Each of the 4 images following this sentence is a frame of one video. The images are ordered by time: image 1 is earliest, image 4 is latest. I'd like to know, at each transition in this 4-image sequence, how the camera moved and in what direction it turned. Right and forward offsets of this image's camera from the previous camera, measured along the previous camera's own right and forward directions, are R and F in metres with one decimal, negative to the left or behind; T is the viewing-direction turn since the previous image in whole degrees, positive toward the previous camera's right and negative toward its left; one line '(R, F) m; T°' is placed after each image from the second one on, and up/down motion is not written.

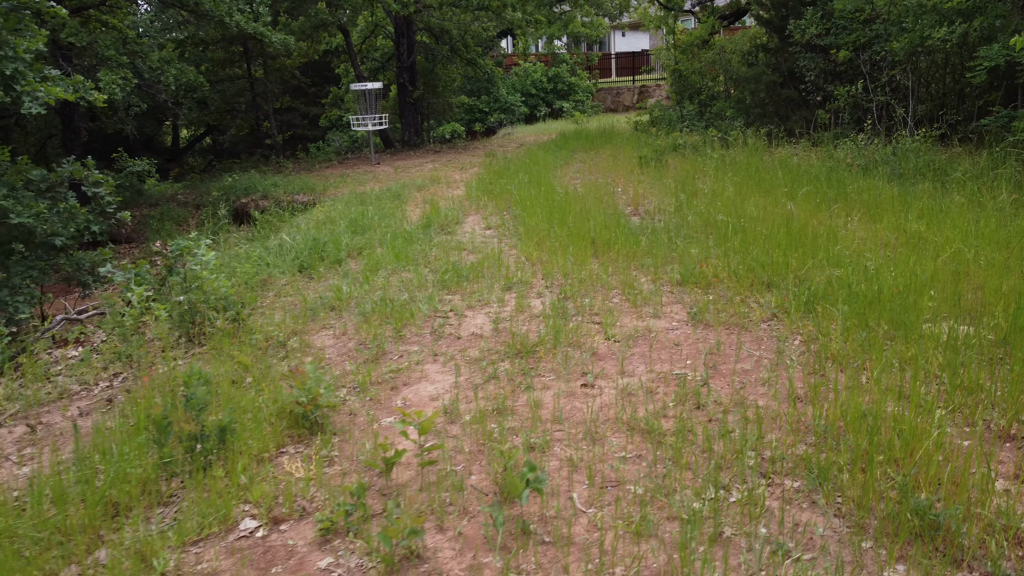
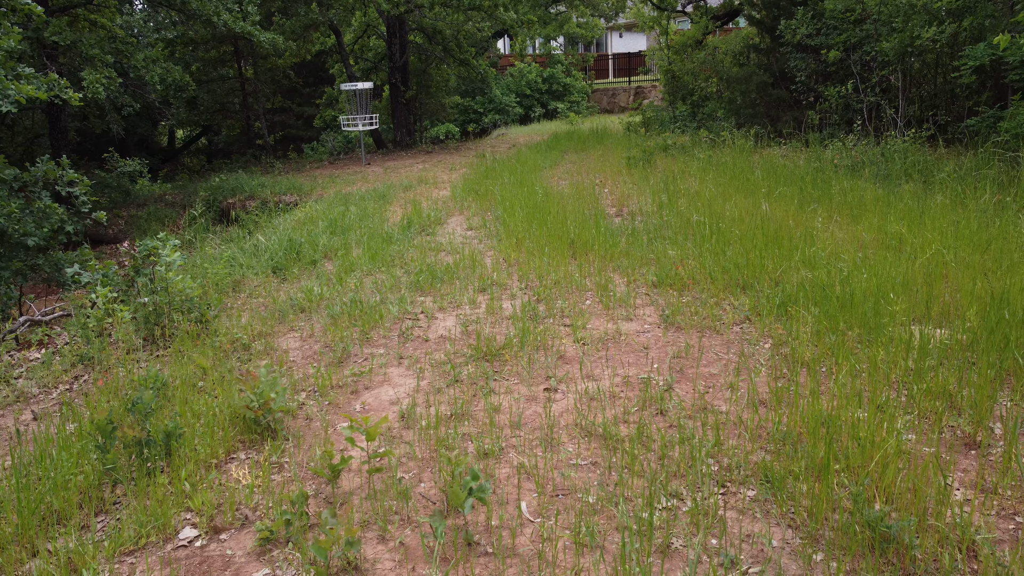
(+0.2, +0.1) m; 0°
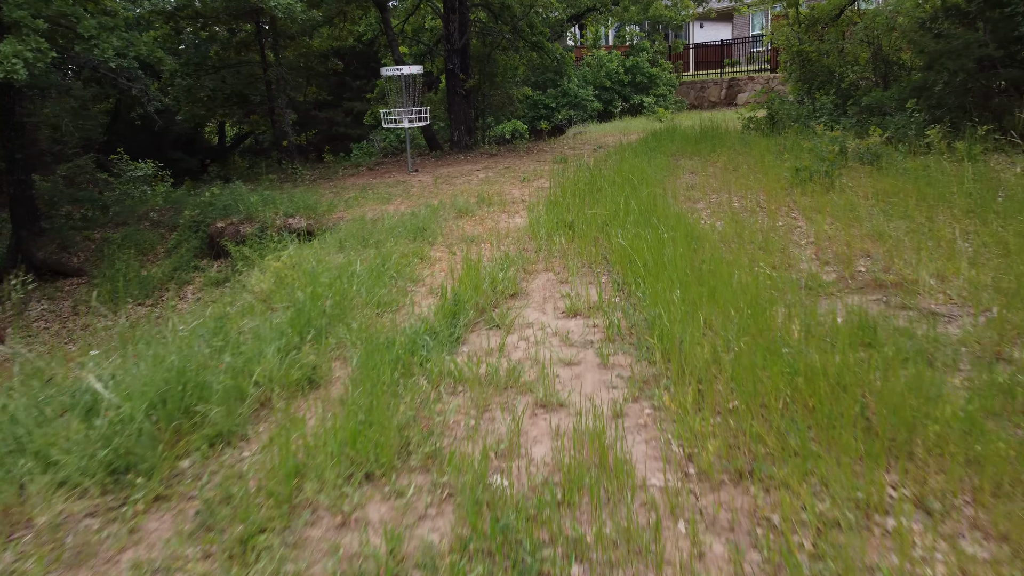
(-0.4, +4.0) m; -4°
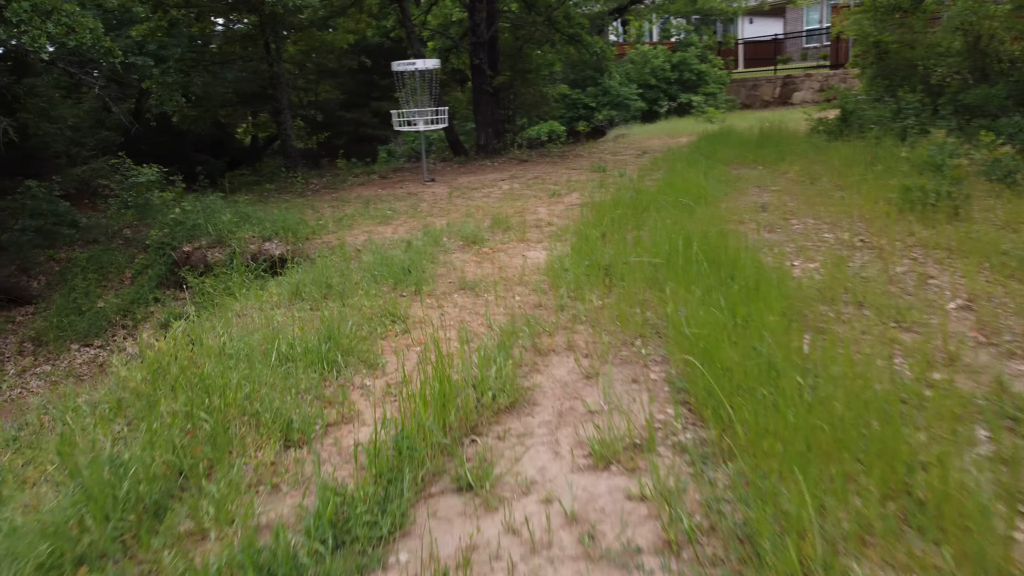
(+0.2, +1.8) m; -3°
